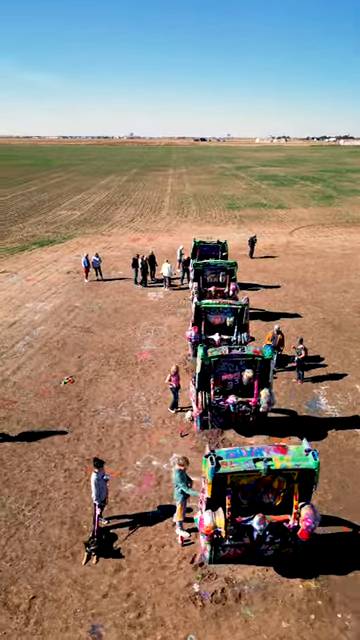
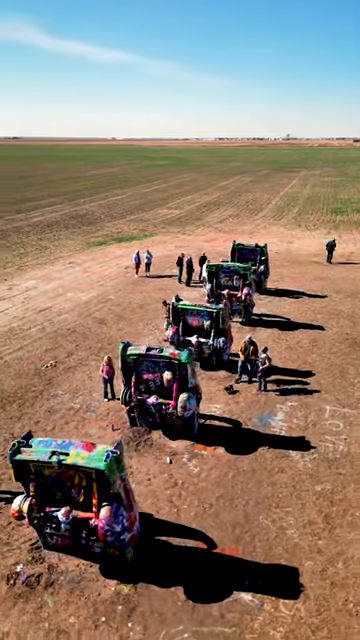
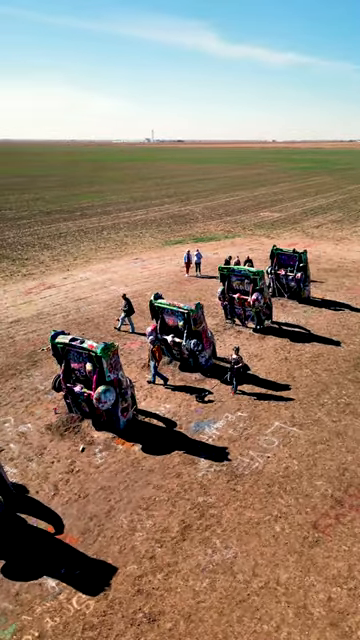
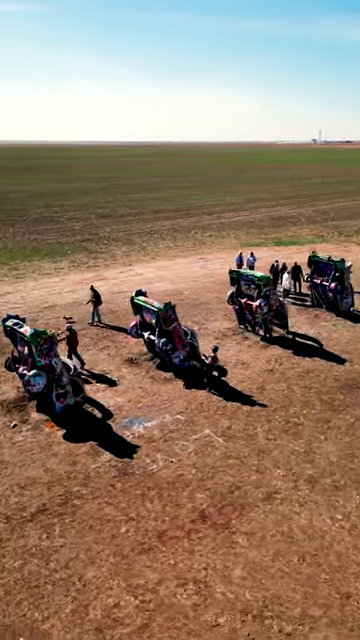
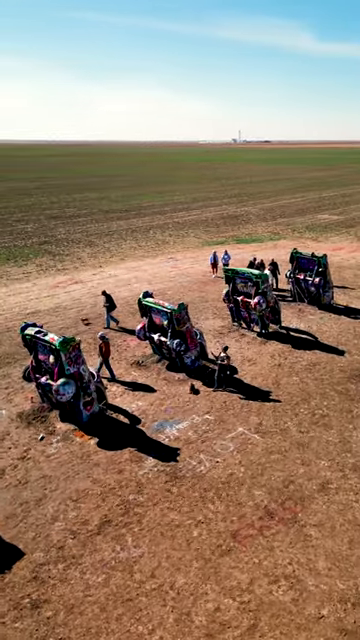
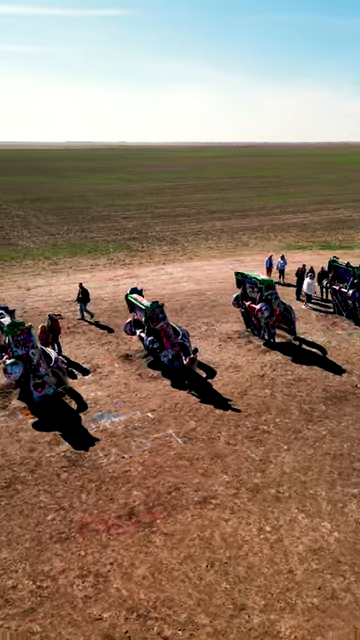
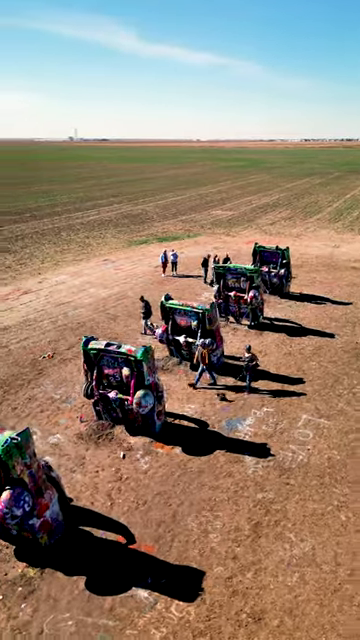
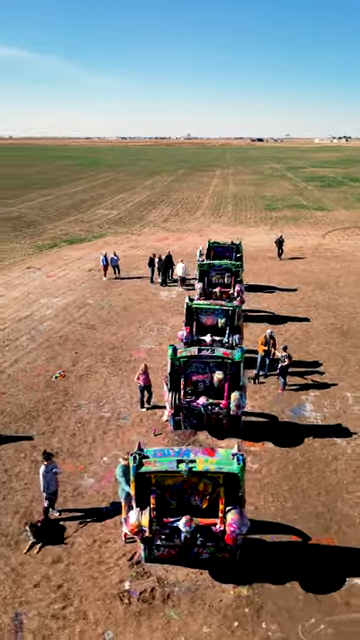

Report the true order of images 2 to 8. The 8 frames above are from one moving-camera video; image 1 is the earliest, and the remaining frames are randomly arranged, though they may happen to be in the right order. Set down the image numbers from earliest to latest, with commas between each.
8, 2, 7, 3, 5, 4, 6
